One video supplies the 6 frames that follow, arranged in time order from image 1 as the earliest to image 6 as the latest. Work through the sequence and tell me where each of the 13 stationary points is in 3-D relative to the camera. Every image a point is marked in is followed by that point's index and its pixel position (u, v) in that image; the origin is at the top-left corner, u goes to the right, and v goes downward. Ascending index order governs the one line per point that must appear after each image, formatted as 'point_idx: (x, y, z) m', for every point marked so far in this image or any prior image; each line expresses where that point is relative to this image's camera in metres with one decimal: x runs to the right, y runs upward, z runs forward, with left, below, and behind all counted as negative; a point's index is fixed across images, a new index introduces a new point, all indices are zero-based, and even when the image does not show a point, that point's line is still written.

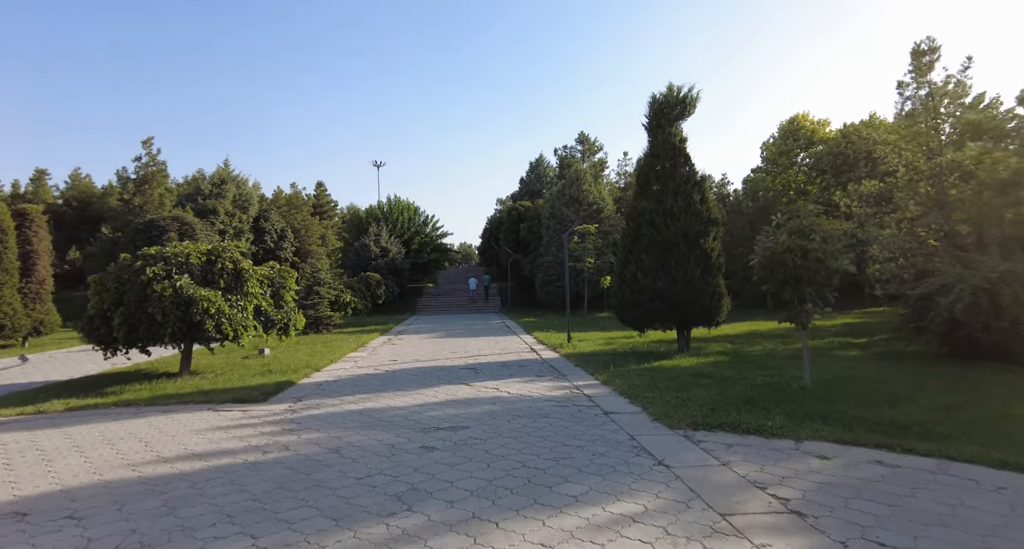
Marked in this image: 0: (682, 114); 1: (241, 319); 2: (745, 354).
0: (+3.6, +3.4, +12.1) m
1: (-4.3, -0.7, +9.2) m
2: (+4.7, -1.6, +11.6) m
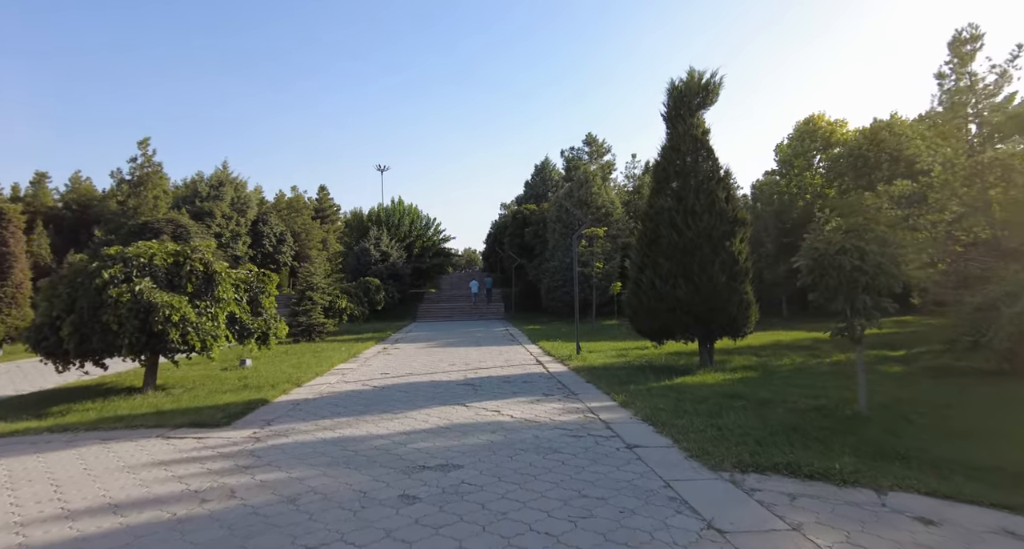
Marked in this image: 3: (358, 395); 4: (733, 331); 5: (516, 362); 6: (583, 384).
0: (+3.7, +3.3, +11.1) m
1: (-4.3, -0.8, +8.2) m
2: (+4.7, -1.7, +10.4) m
3: (-2.3, -1.8, +8.6) m
4: (+3.9, -1.0, +10.2) m
5: (+0.1, -1.8, +12.3) m
6: (+1.1, -1.7, +8.9) m
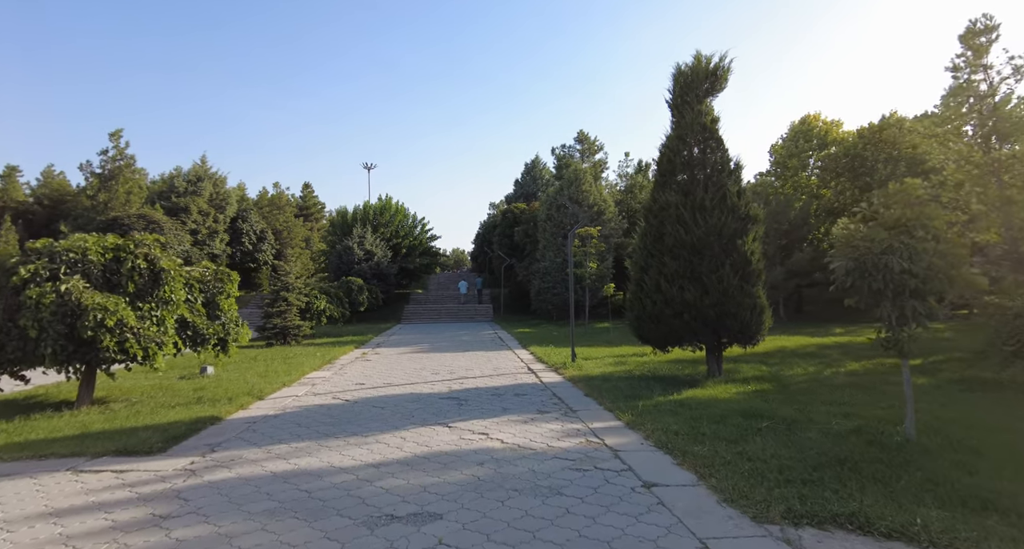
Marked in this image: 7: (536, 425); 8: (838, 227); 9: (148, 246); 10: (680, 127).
0: (+3.5, +3.2, +10.1) m
1: (-4.4, -0.7, +7.1) m
2: (+4.6, -1.7, +9.5) m
3: (-2.4, -1.8, +7.6) m
4: (+3.7, -1.0, +9.3) m
5: (-0.1, -1.8, +11.3) m
6: (+0.9, -1.7, +8.0) m
7: (+0.3, -1.7, +6.5) m
8: (+3.4, +0.5, +6.1) m
9: (-4.6, +0.4, +7.4) m
10: (+2.9, +2.5, +10.0) m
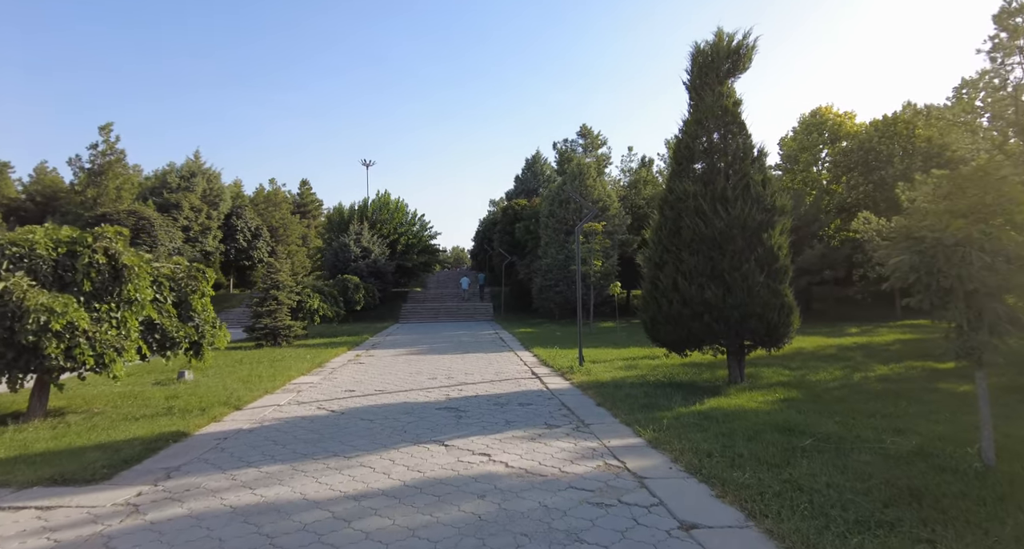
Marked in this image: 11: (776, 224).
0: (+3.6, +3.3, +9.3) m
1: (-4.3, -0.7, +6.3) m
2: (+4.6, -1.7, +8.7) m
3: (-2.4, -1.7, +6.8) m
4: (+3.8, -1.0, +8.5) m
5: (-0.1, -1.8, +10.4) m
6: (+1.0, -1.7, +7.1) m
7: (+0.3, -1.6, +5.7) m
8: (+3.5, +0.5, +5.3) m
9: (-4.6, +0.4, +6.5) m
10: (+2.9, +2.6, +9.2) m
11: (+3.9, +0.7, +8.6) m
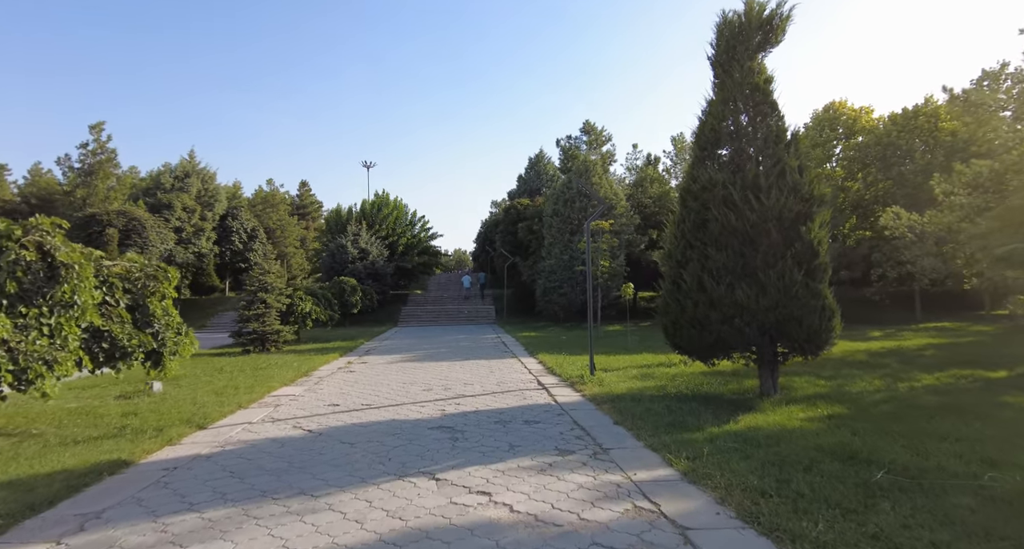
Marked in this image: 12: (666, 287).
0: (+3.6, +3.3, +8.3) m
1: (-4.3, -0.7, +5.3) m
2: (+4.7, -1.6, +7.7) m
3: (-2.3, -1.7, +5.8) m
4: (+3.8, -0.9, +7.5) m
5: (0.0, -1.8, +9.4) m
6: (+1.0, -1.6, +6.1) m
7: (+0.4, -1.6, +4.7) m
8: (+3.5, +0.6, +4.3) m
9: (-4.5, +0.4, +5.6) m
10: (+3.0, +2.6, +8.2) m
11: (+3.9, +0.8, +7.5) m
12: (+2.2, -0.2, +8.3) m
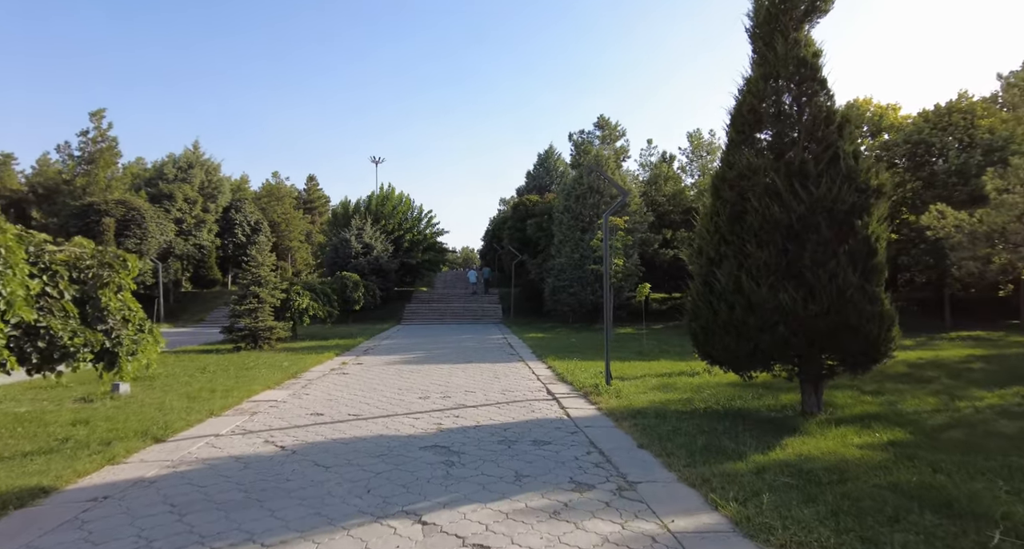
0: (+3.8, +3.3, +7.3) m
1: (-4.2, -0.6, +4.4) m
2: (+4.7, -1.7, +6.7) m
3: (-2.3, -1.6, +4.8) m
4: (+3.9, -1.0, +6.4) m
5: (+0.1, -1.7, +8.5) m
6: (+1.1, -1.6, +5.2) m
7: (+0.4, -1.6, +3.7) m
8: (+3.6, +0.6, +3.3) m
9: (-4.4, +0.5, +4.7) m
10: (+3.2, +2.6, +7.2) m
11: (+4.0, +0.8, +6.5) m
12: (+2.3, -0.2, +7.3) m
